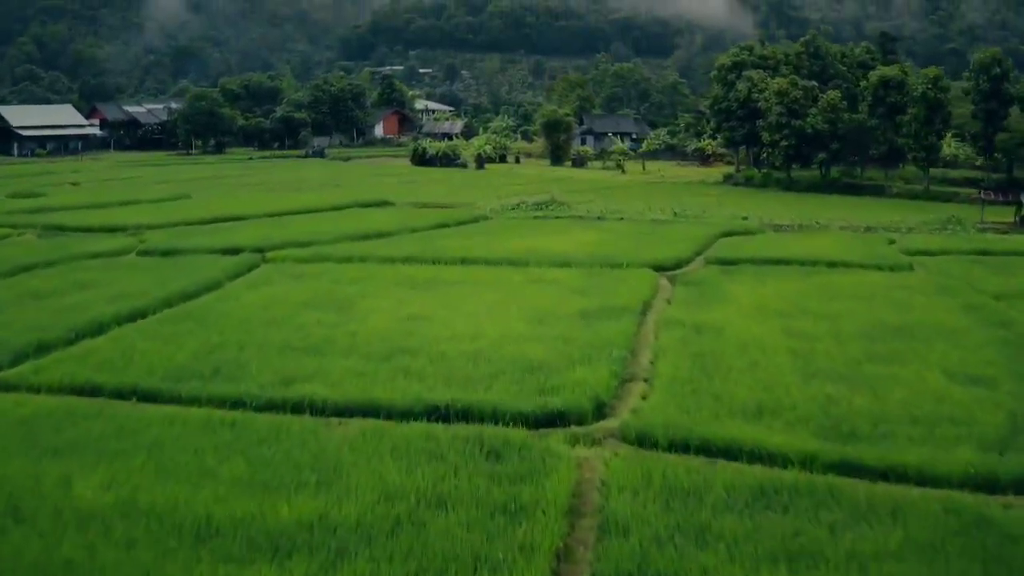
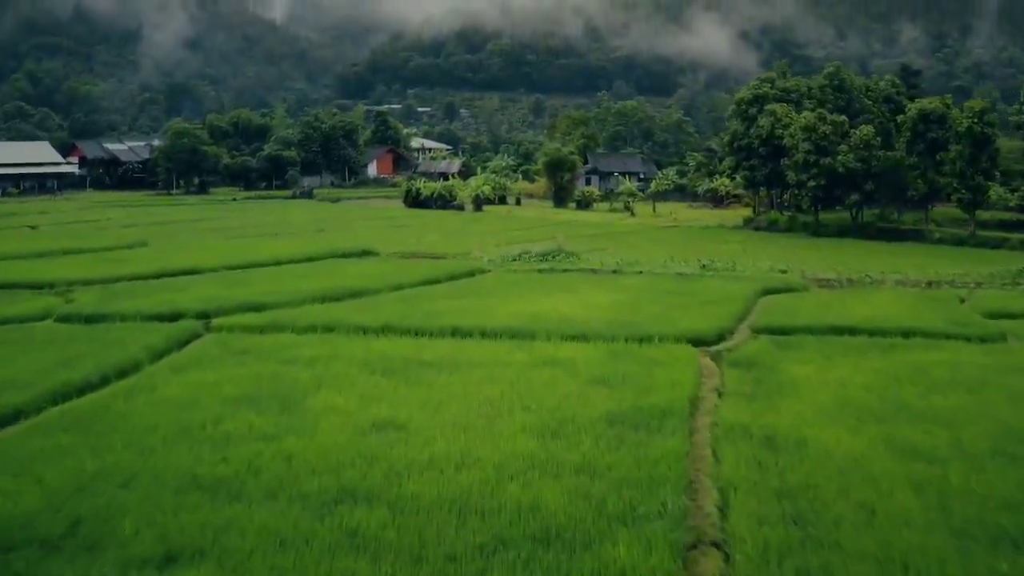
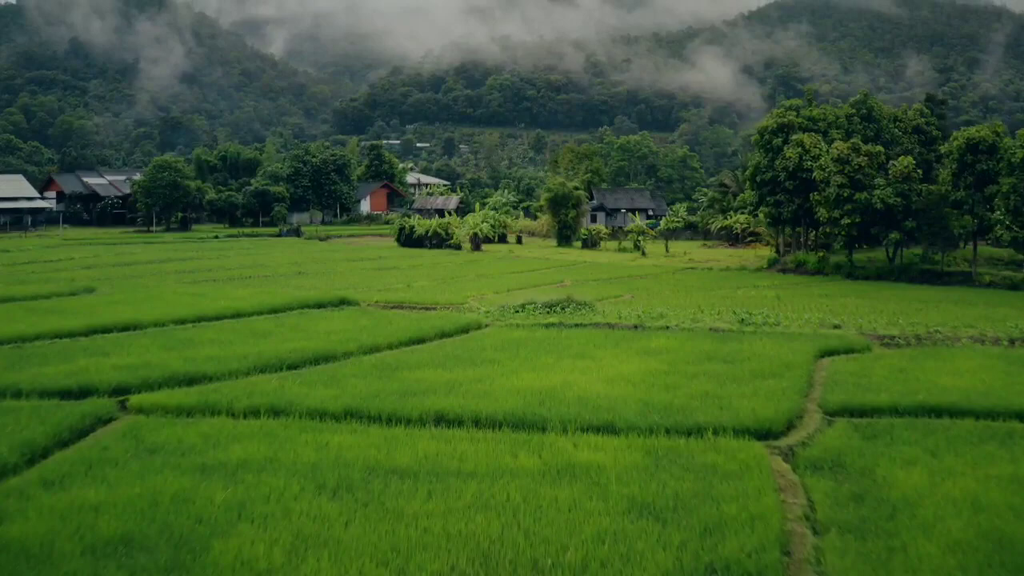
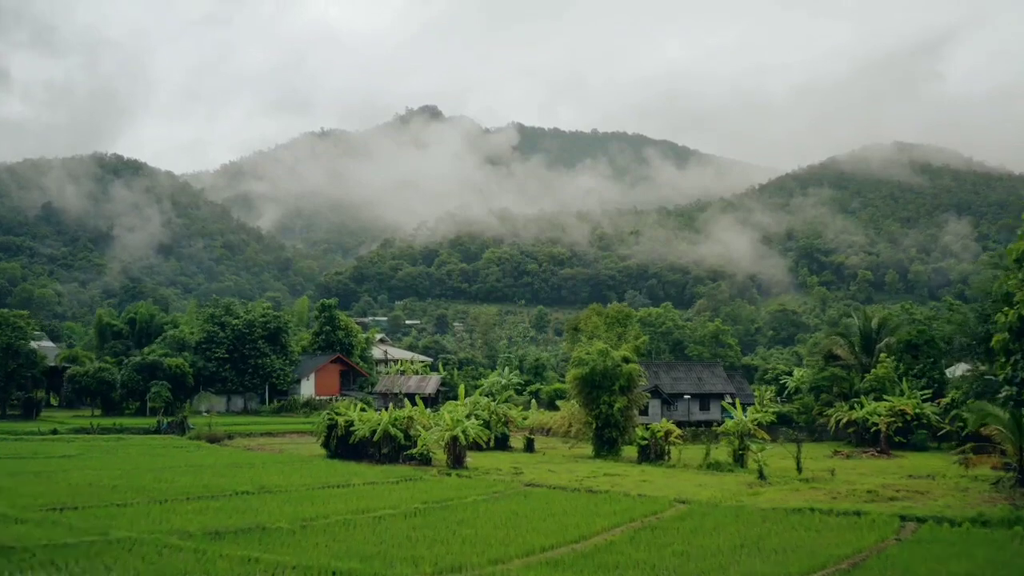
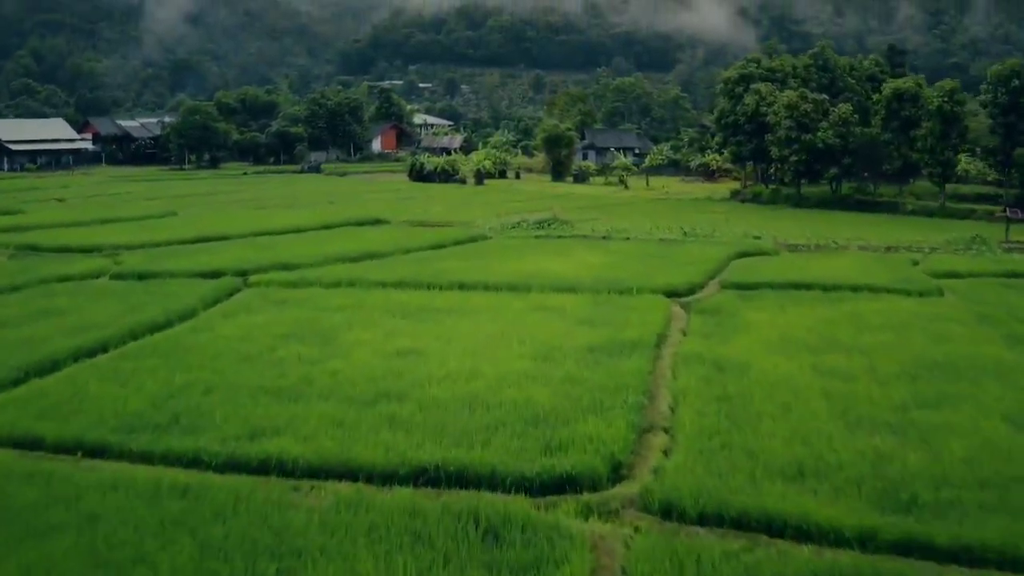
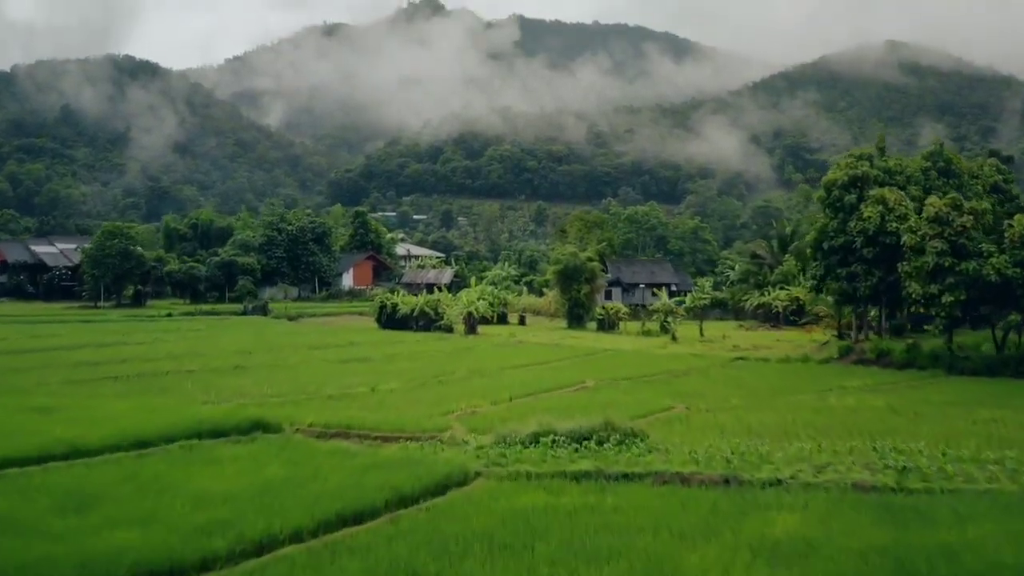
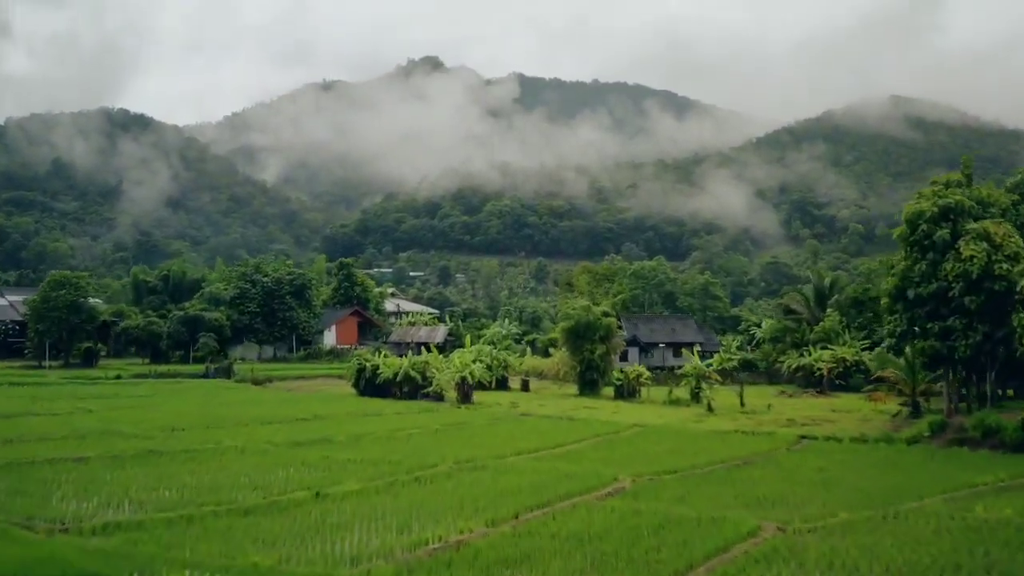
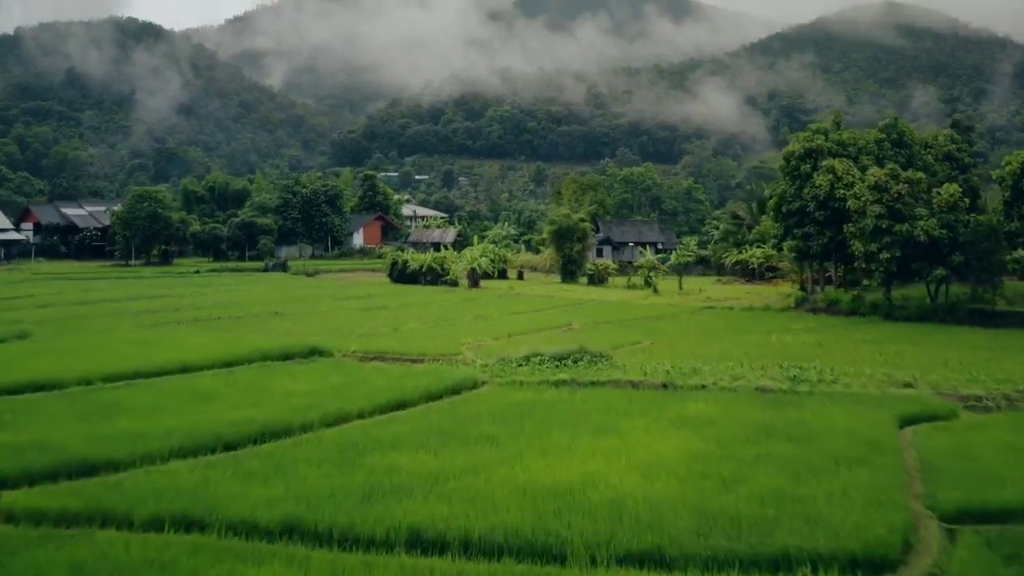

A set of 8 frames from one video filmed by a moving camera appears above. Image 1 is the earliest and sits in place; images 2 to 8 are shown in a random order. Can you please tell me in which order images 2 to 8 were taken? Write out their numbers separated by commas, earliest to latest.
5, 2, 3, 8, 6, 7, 4
